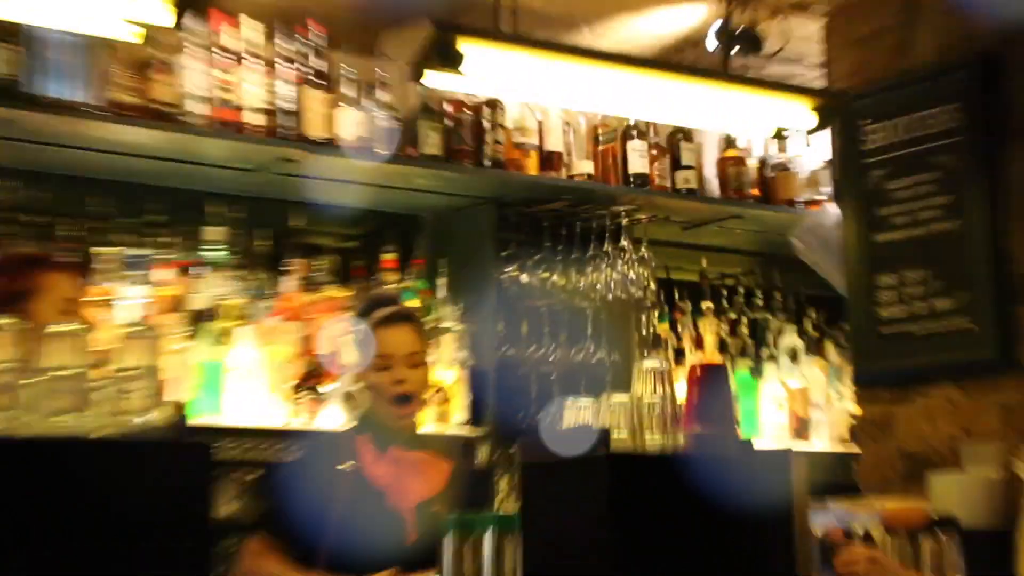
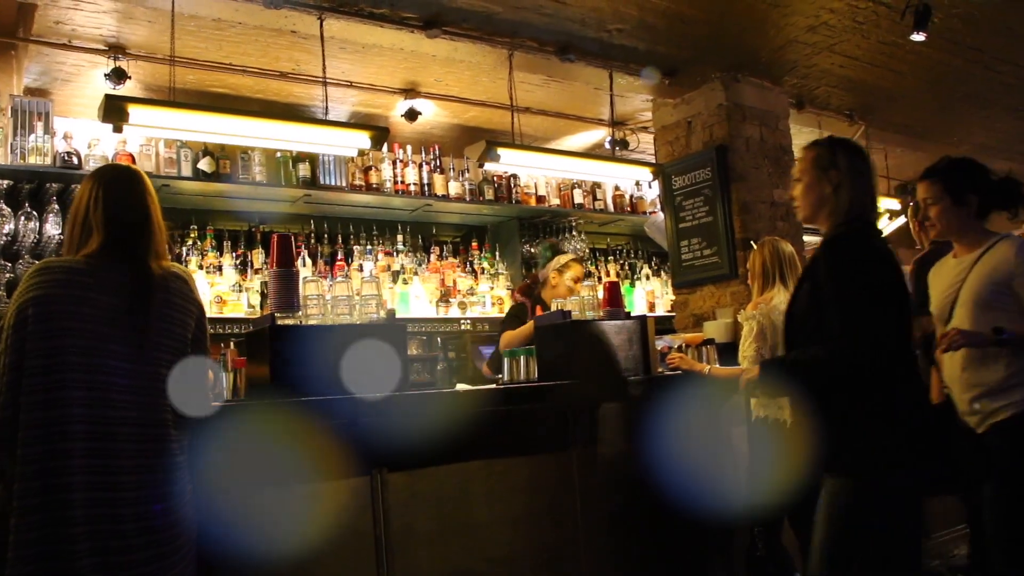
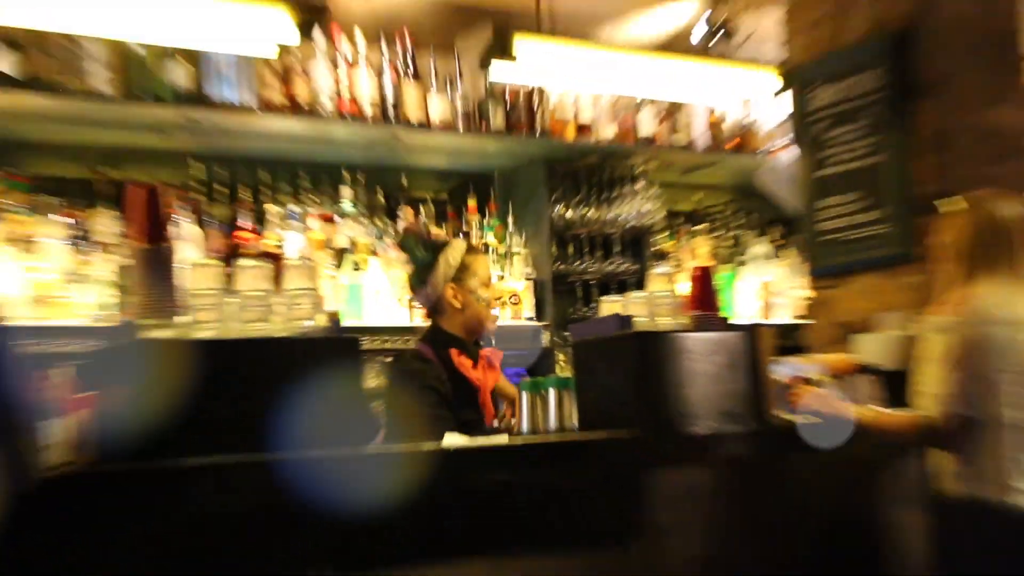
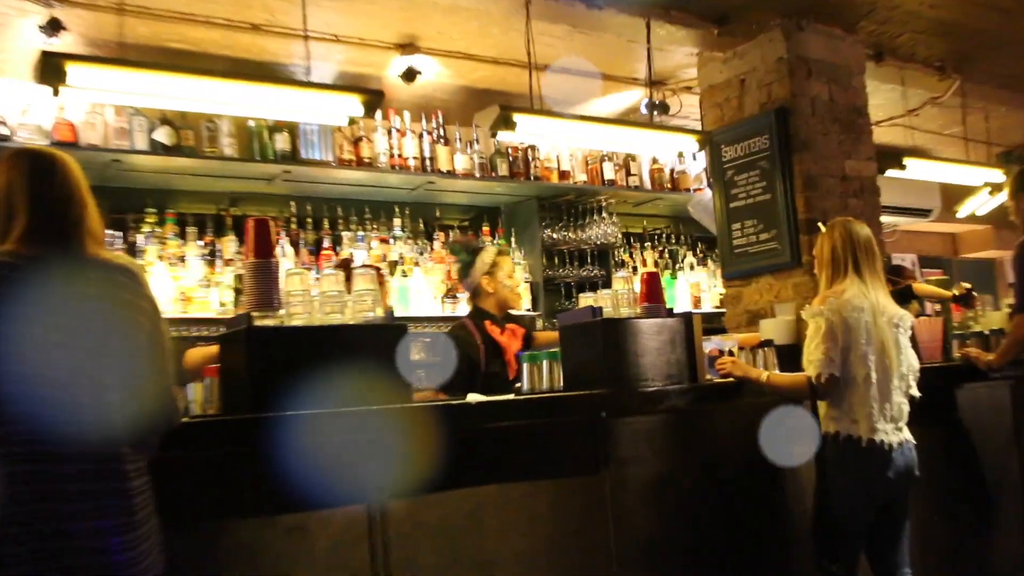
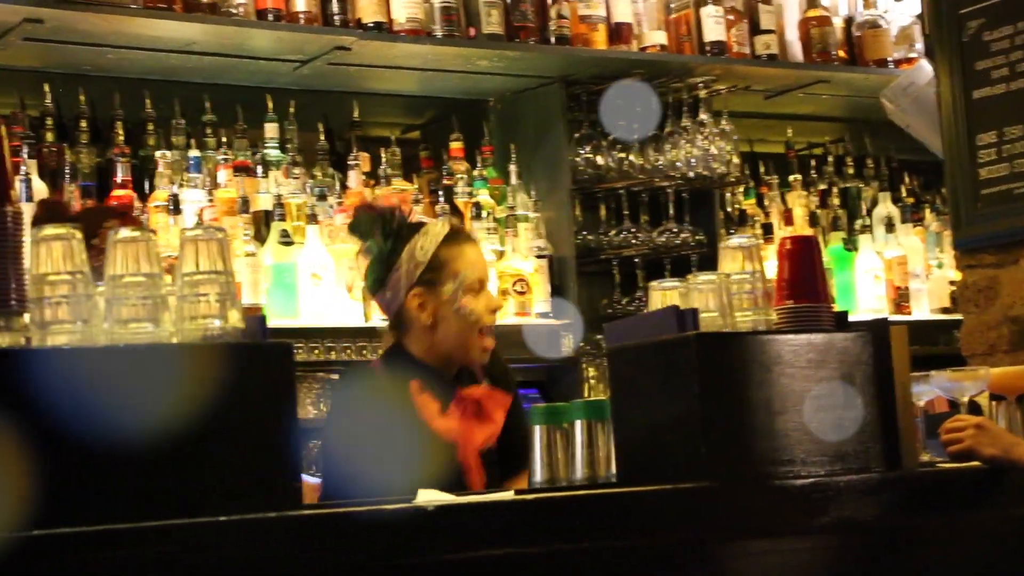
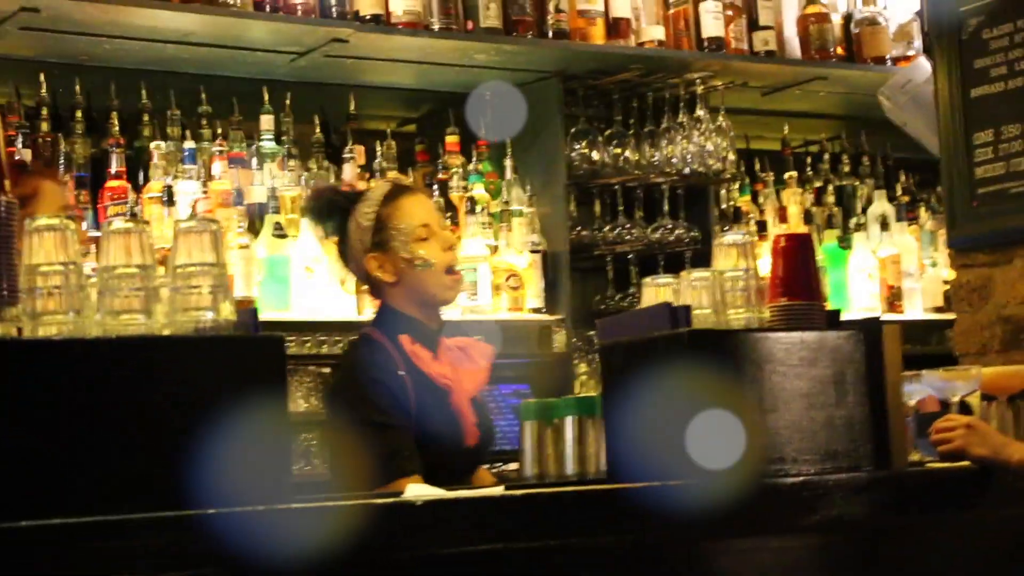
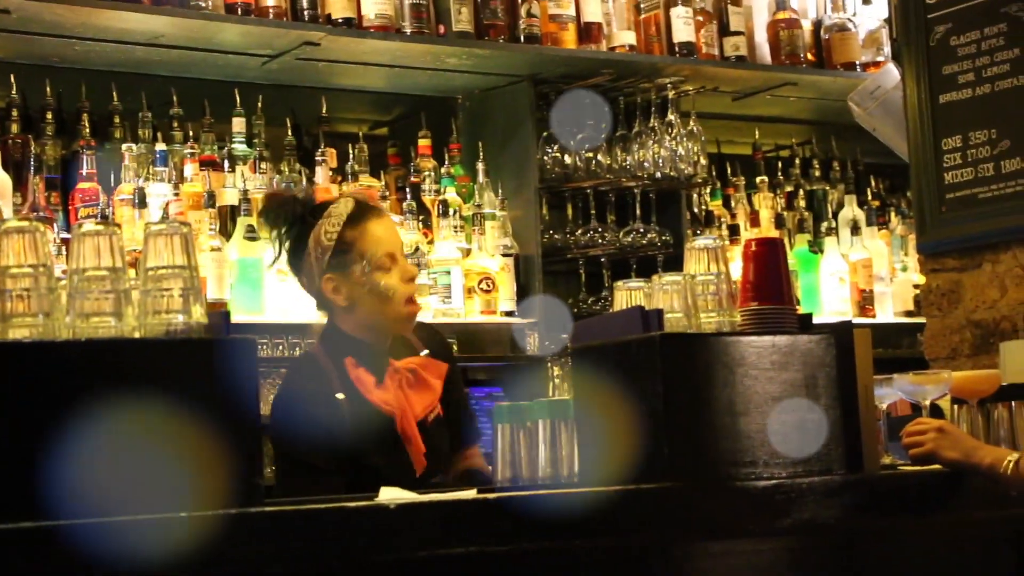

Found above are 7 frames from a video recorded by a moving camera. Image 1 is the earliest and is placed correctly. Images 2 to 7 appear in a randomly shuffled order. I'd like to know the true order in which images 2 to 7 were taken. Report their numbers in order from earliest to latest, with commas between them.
6, 7, 5, 3, 4, 2
